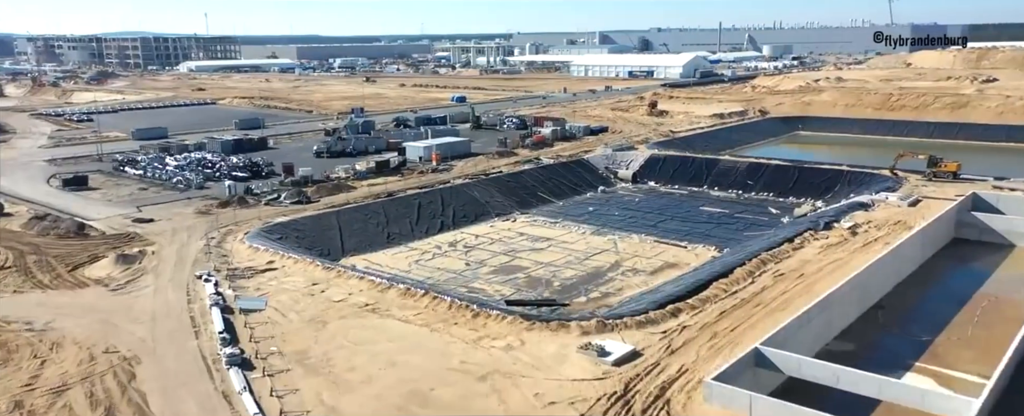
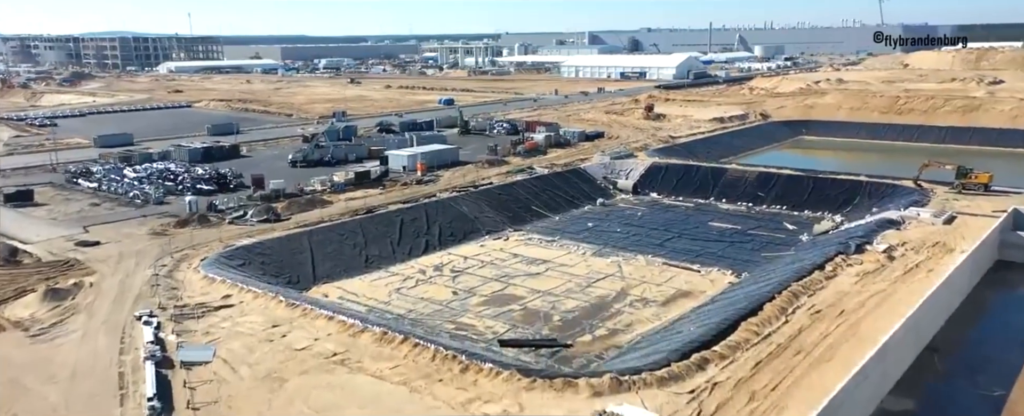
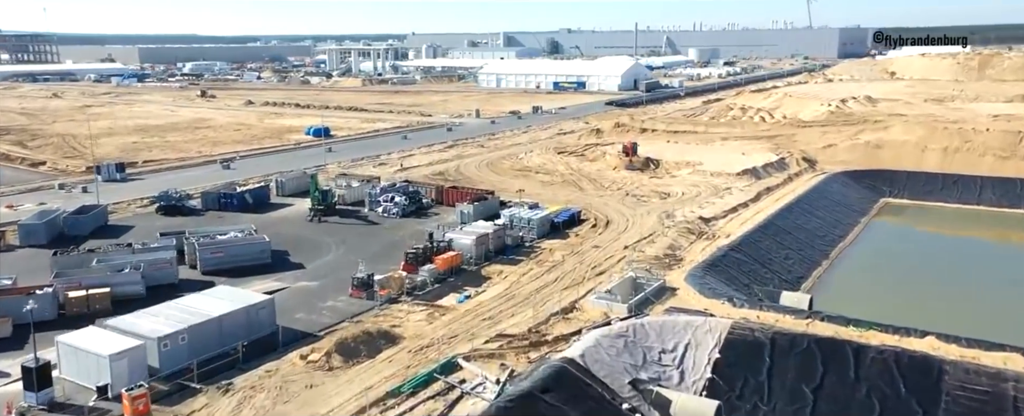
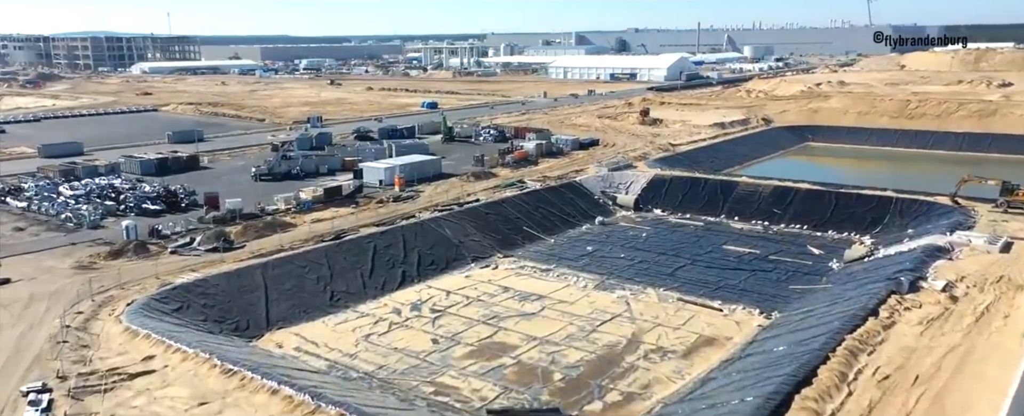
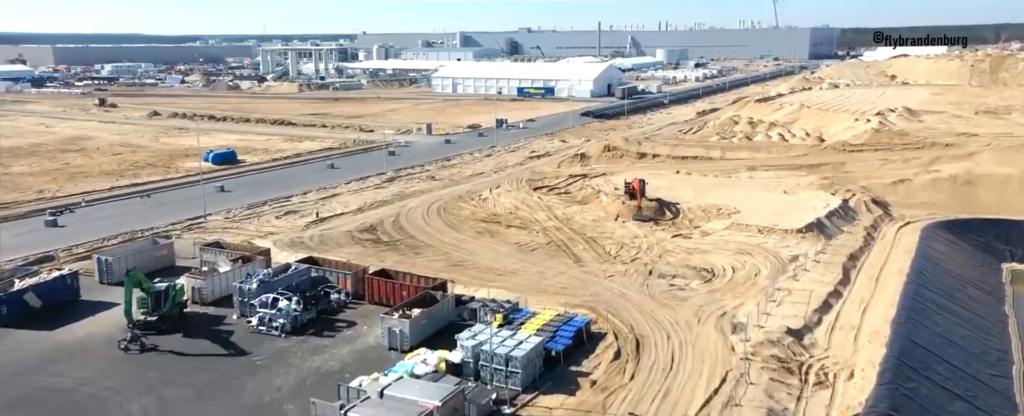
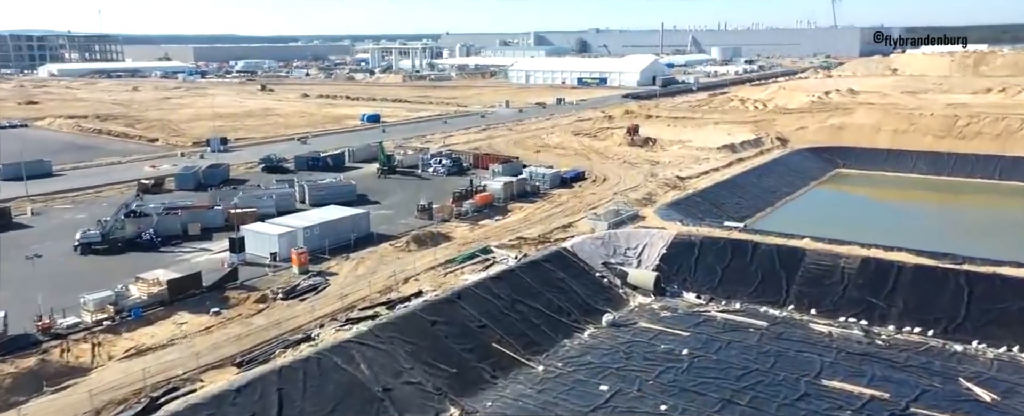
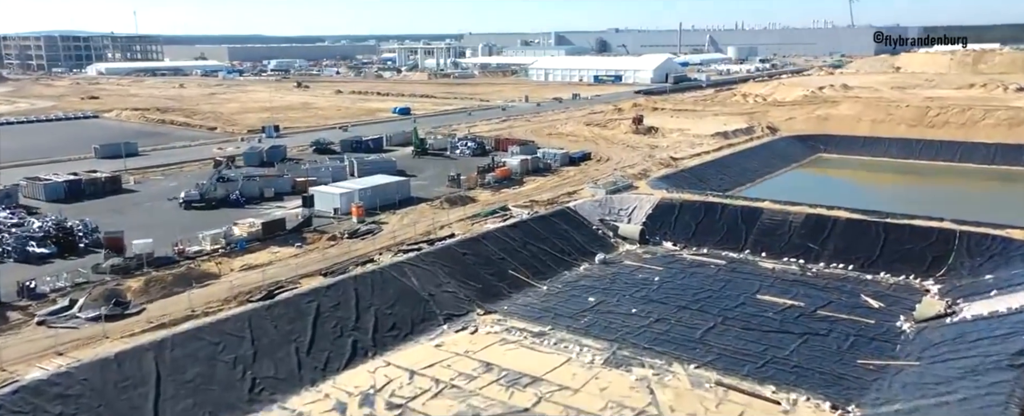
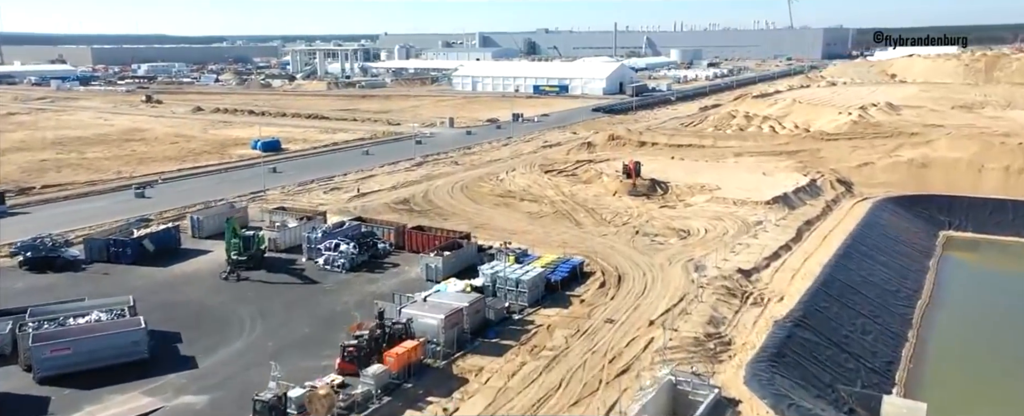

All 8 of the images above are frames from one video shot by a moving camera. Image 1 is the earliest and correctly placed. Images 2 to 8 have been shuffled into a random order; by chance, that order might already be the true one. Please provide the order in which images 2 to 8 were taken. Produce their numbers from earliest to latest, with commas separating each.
2, 4, 7, 6, 3, 8, 5
